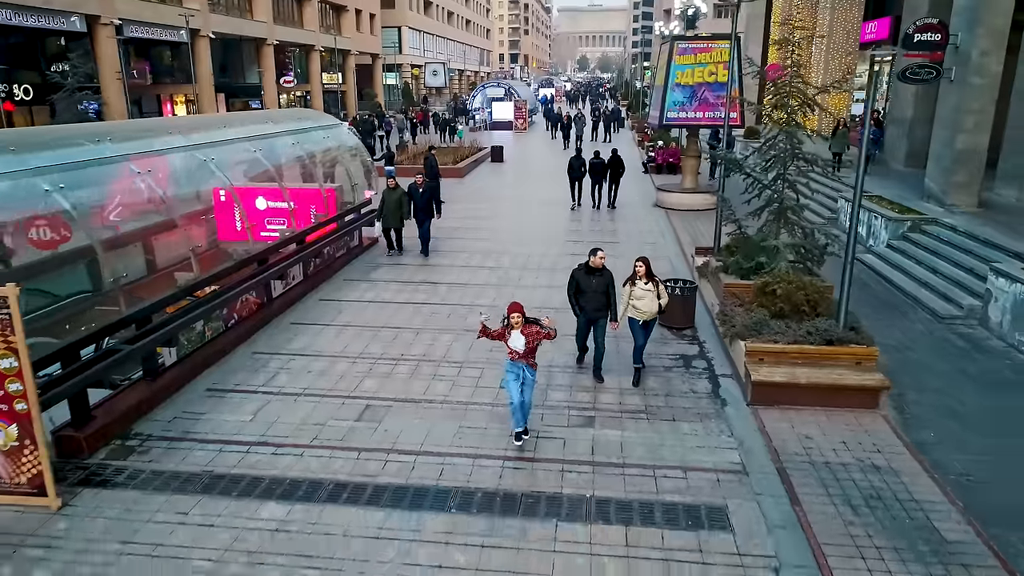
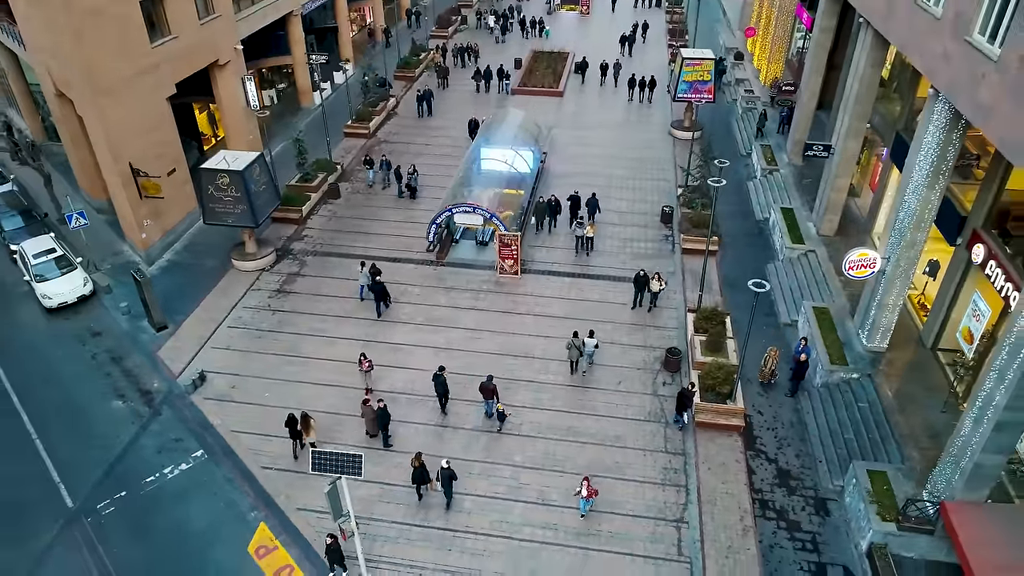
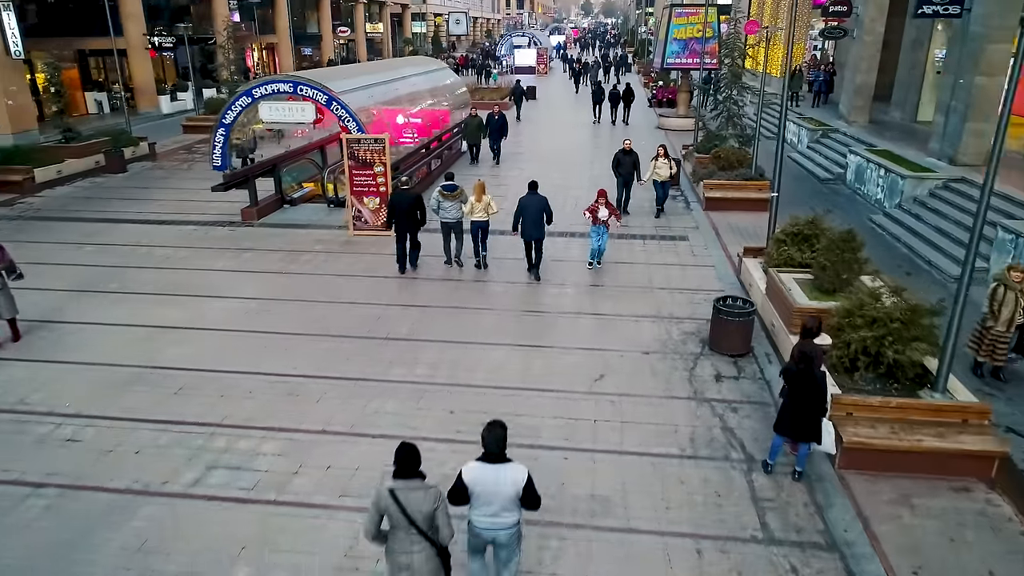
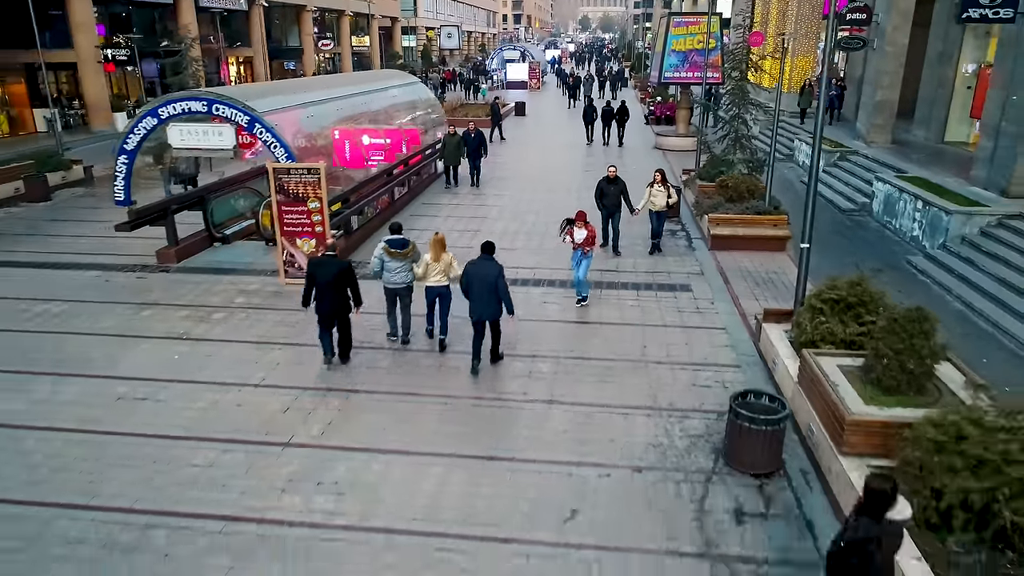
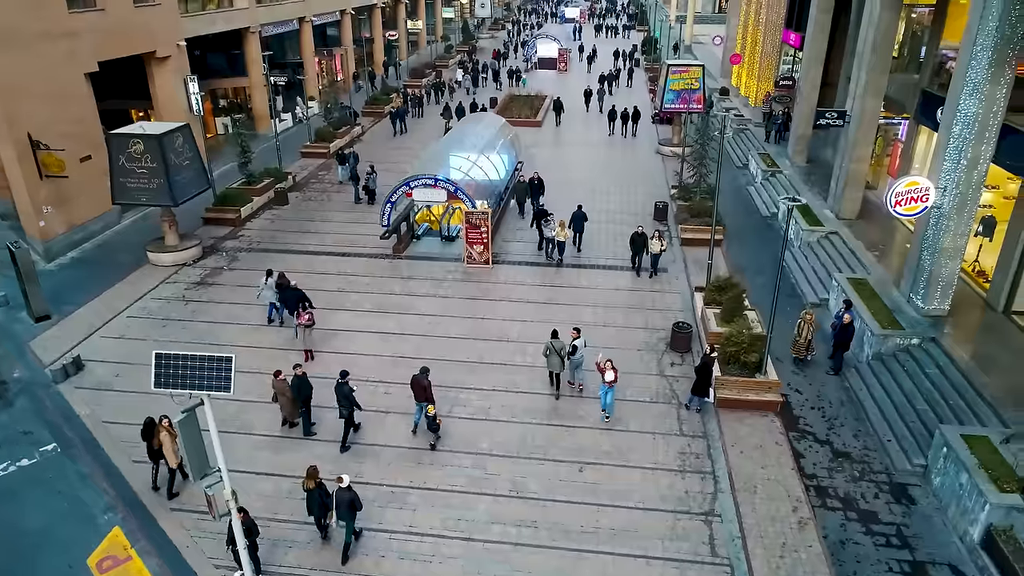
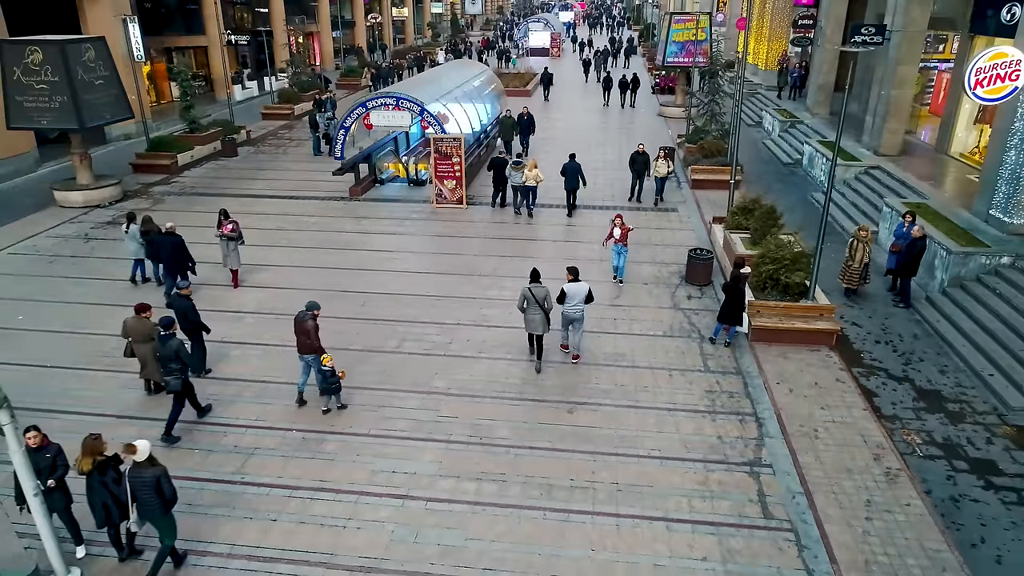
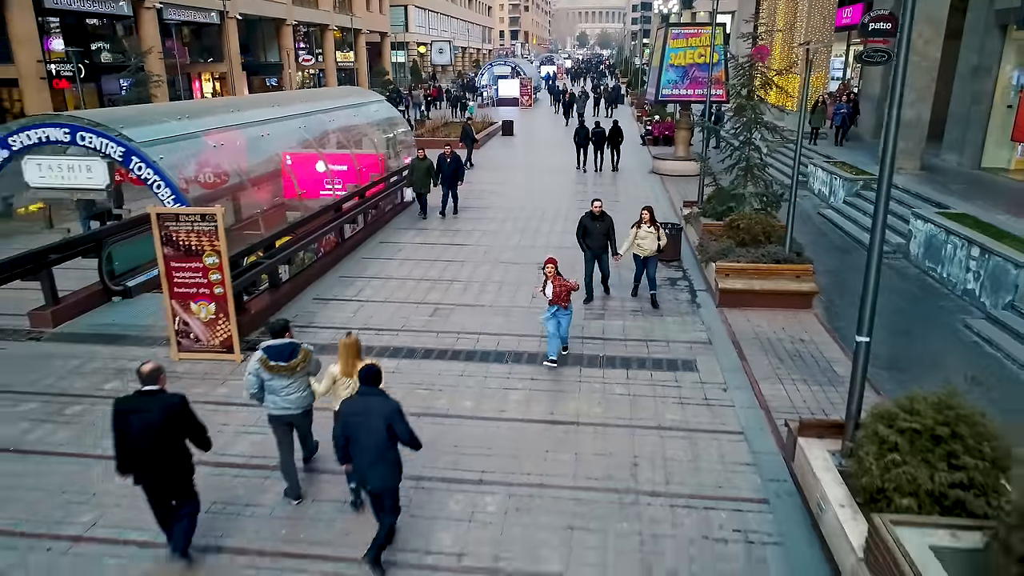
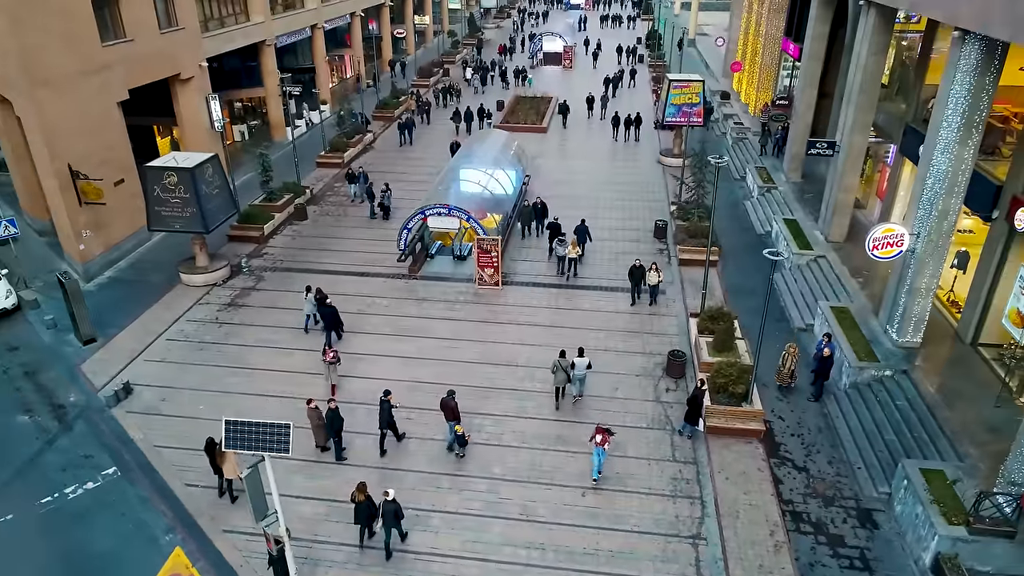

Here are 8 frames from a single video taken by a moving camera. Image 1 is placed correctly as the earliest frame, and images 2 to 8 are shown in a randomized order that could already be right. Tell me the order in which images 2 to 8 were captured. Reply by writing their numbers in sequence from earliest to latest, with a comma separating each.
7, 4, 3, 6, 5, 8, 2
